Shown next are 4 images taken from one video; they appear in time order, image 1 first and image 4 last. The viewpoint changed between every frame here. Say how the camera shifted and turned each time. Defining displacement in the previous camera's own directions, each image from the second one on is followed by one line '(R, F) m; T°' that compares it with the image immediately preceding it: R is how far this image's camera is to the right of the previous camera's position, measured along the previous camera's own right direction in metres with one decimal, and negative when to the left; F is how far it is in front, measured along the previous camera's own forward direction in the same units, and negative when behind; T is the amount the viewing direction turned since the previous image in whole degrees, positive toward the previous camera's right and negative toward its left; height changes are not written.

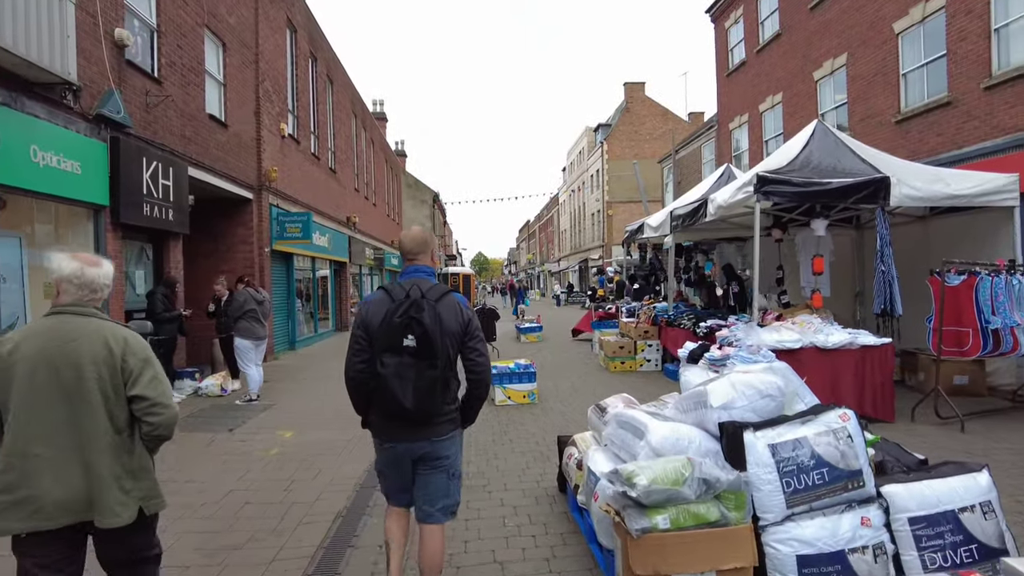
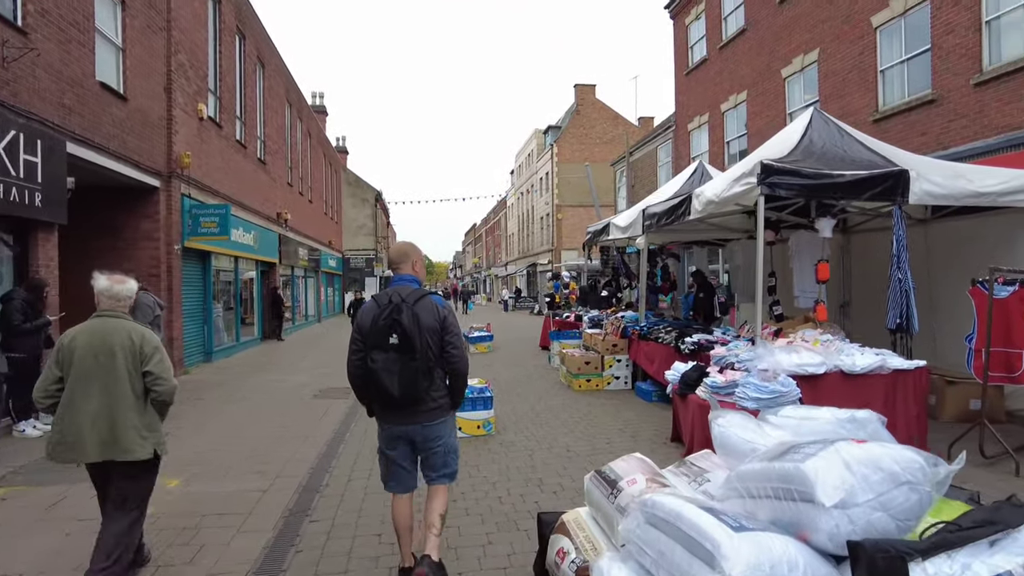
(-0.1, +1.3) m; +5°
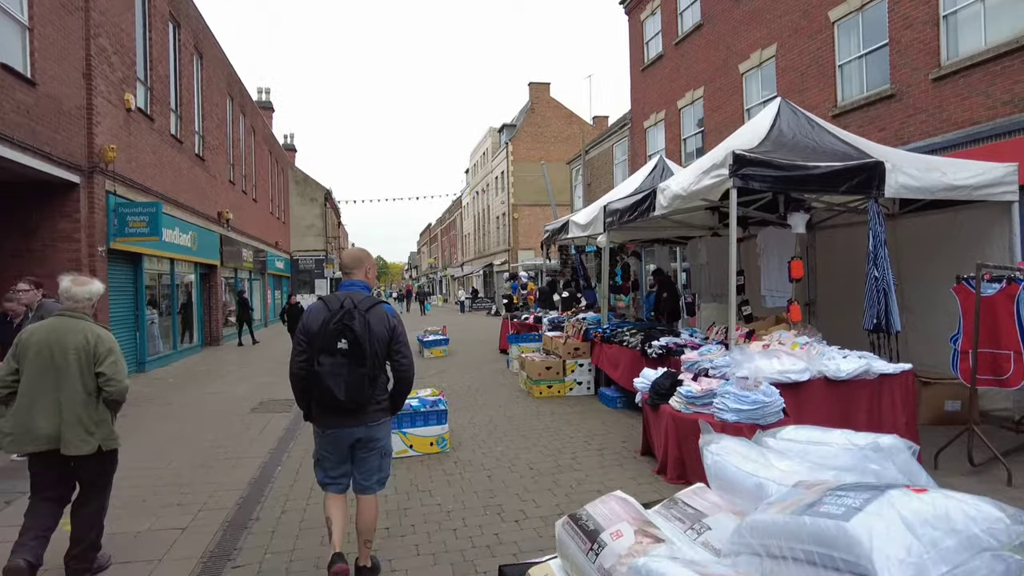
(0.0, +0.5) m; +4°
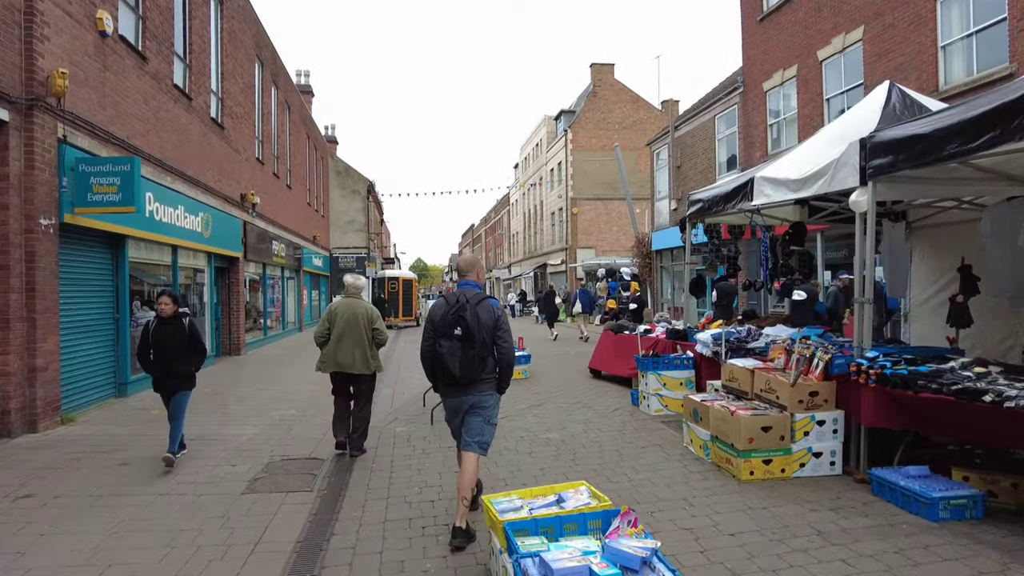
(-1.1, +3.5) m; -3°
